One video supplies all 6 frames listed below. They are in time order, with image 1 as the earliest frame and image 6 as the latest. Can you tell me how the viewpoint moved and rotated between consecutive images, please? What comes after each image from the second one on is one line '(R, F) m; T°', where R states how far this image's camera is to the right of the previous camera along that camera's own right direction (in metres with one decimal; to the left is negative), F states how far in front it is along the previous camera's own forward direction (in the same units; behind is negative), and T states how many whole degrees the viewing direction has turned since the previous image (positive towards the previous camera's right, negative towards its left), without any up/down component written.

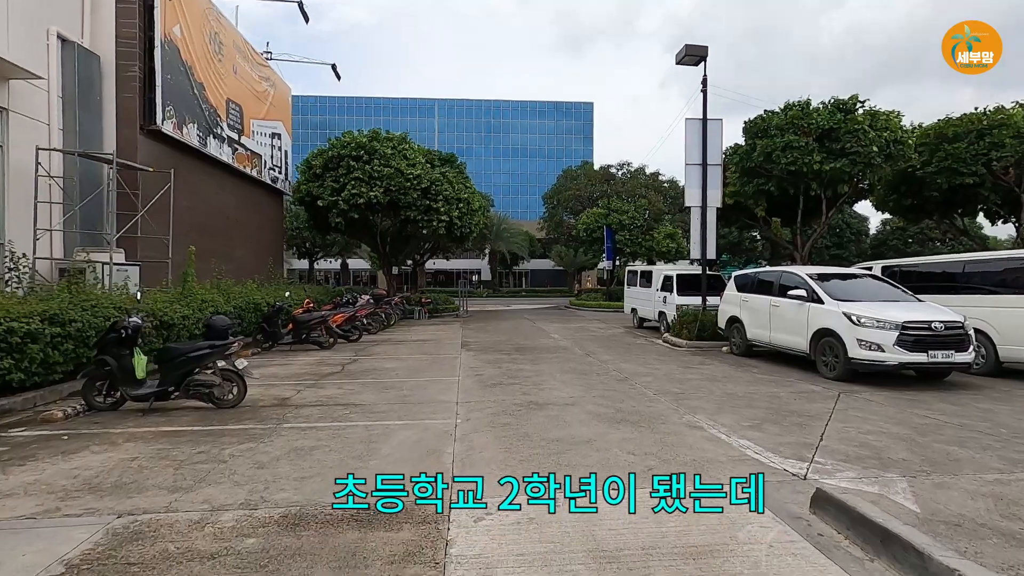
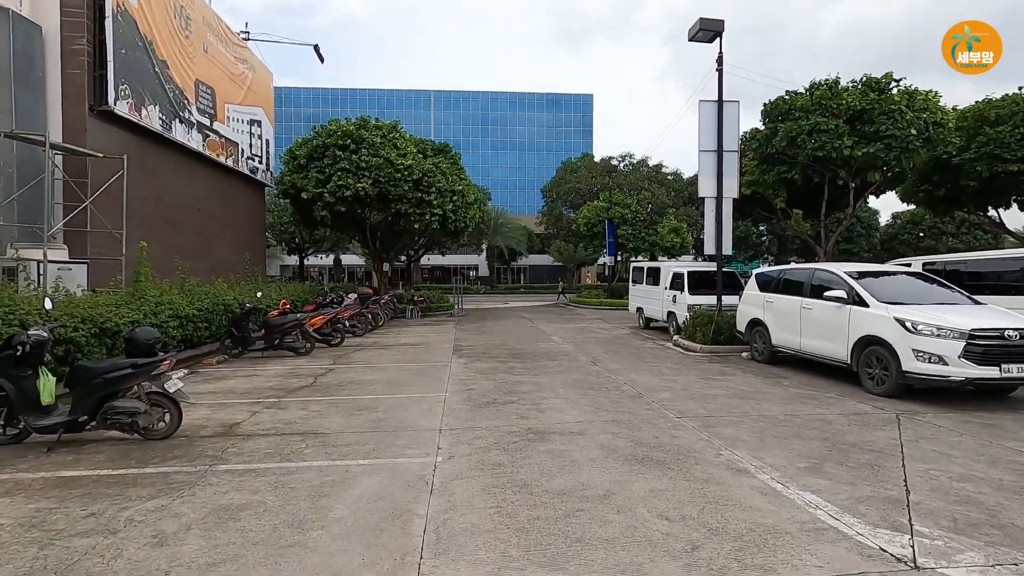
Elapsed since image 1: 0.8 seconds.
(0.0, +1.5) m; 0°
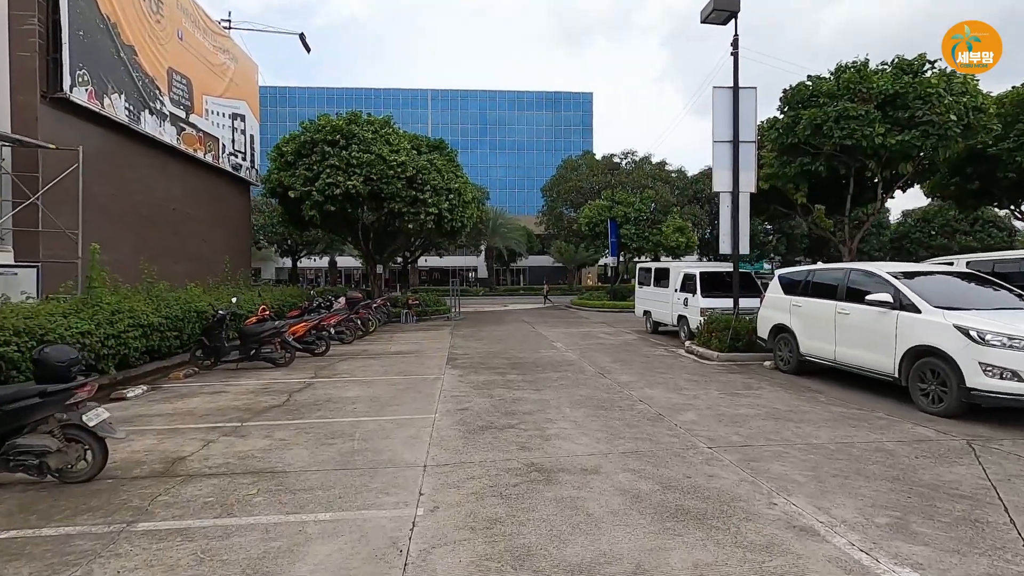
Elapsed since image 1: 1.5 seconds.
(0.0, +1.2) m; 0°
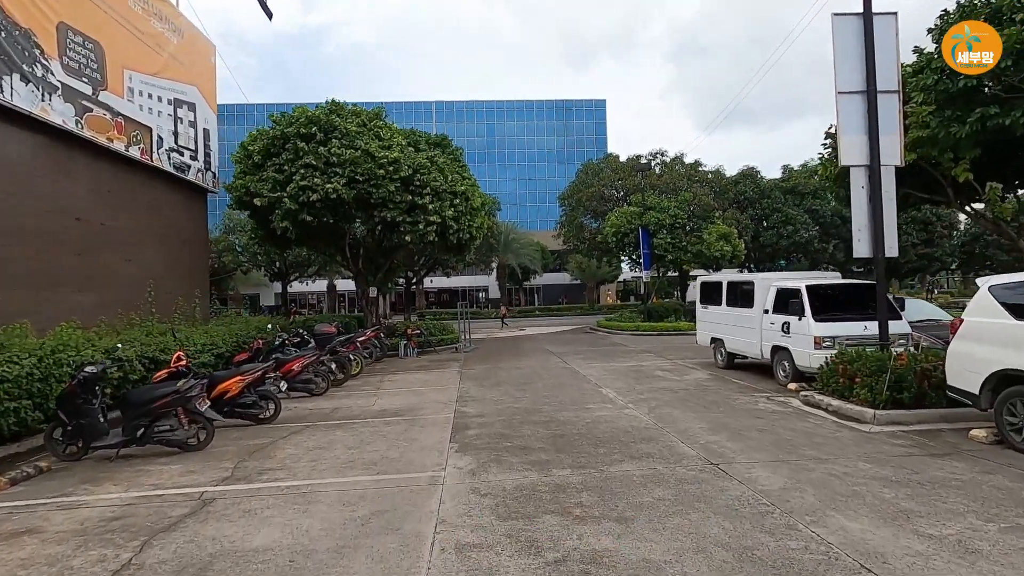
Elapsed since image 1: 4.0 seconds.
(-0.4, +4.6) m; -1°
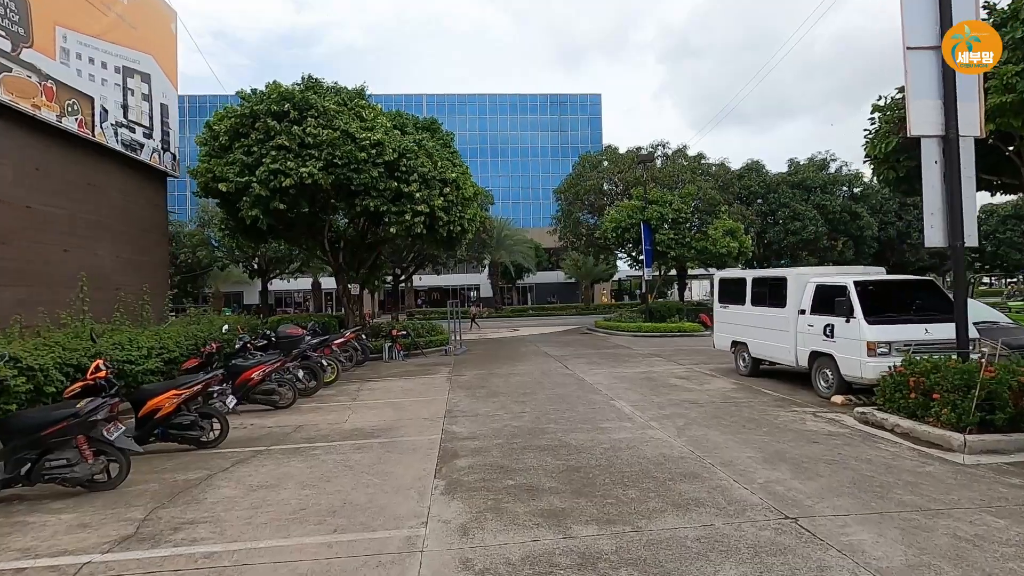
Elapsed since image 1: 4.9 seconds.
(-0.1, +1.7) m; +1°
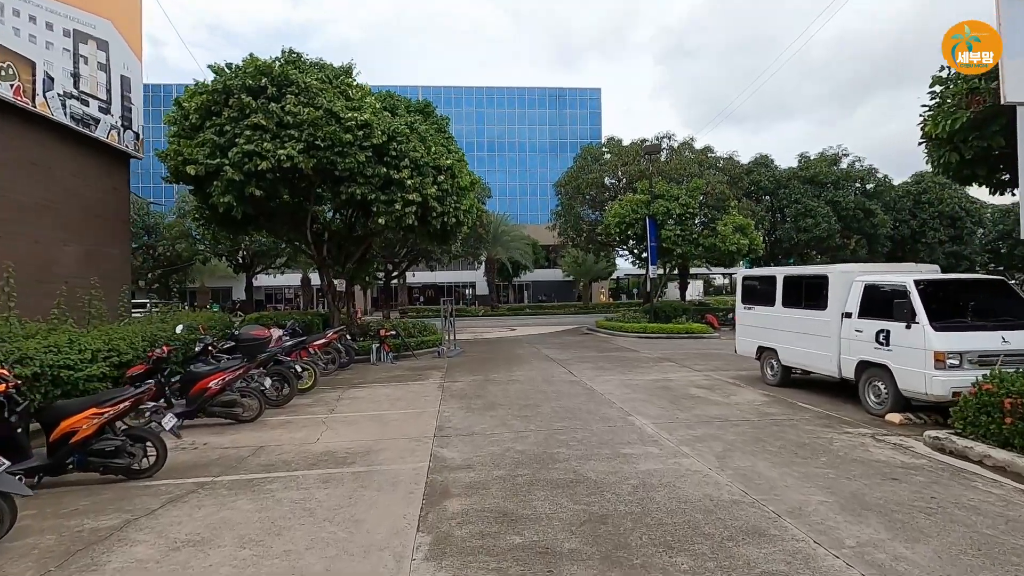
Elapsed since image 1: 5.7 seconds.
(-0.1, +1.5) m; +1°
